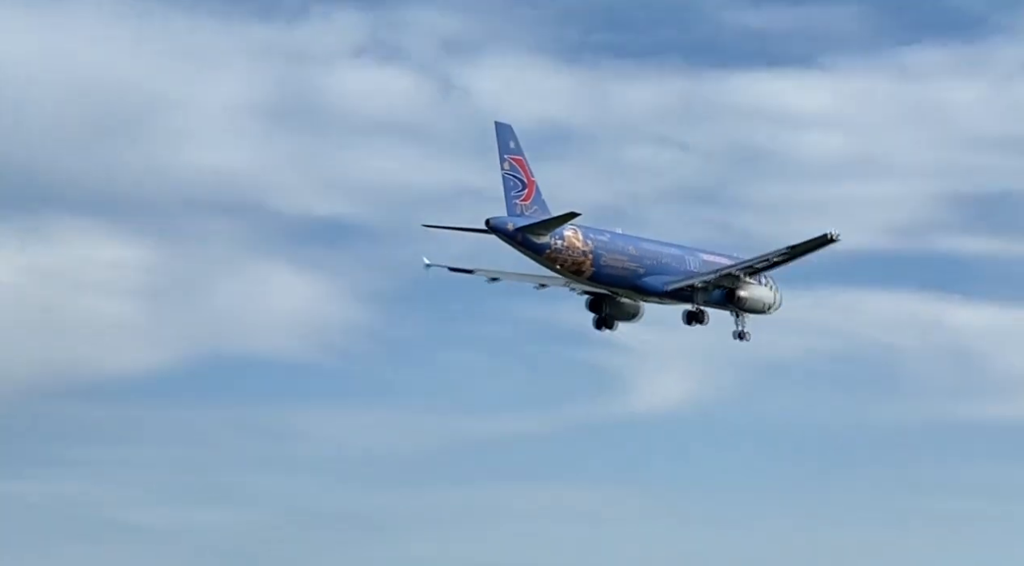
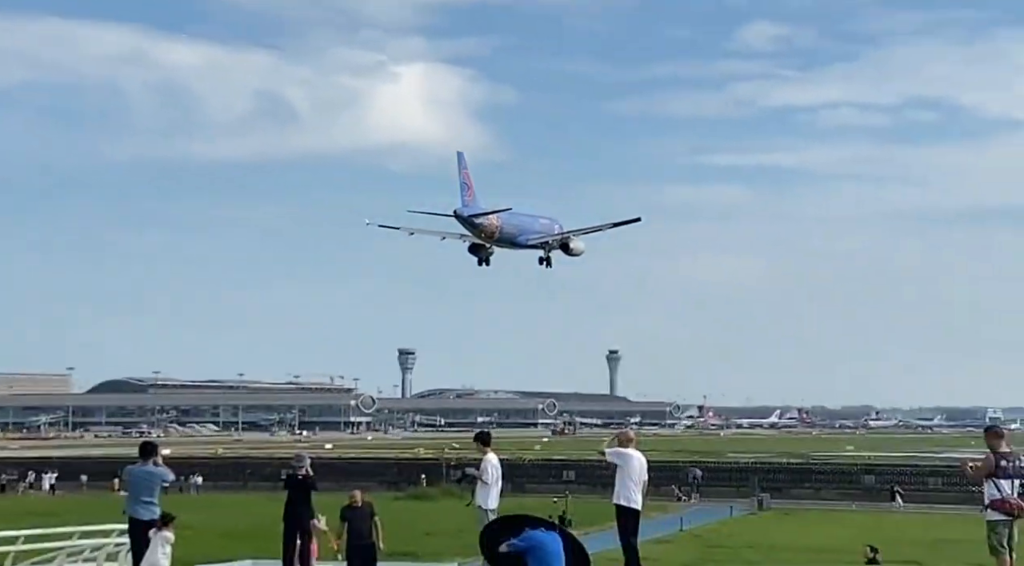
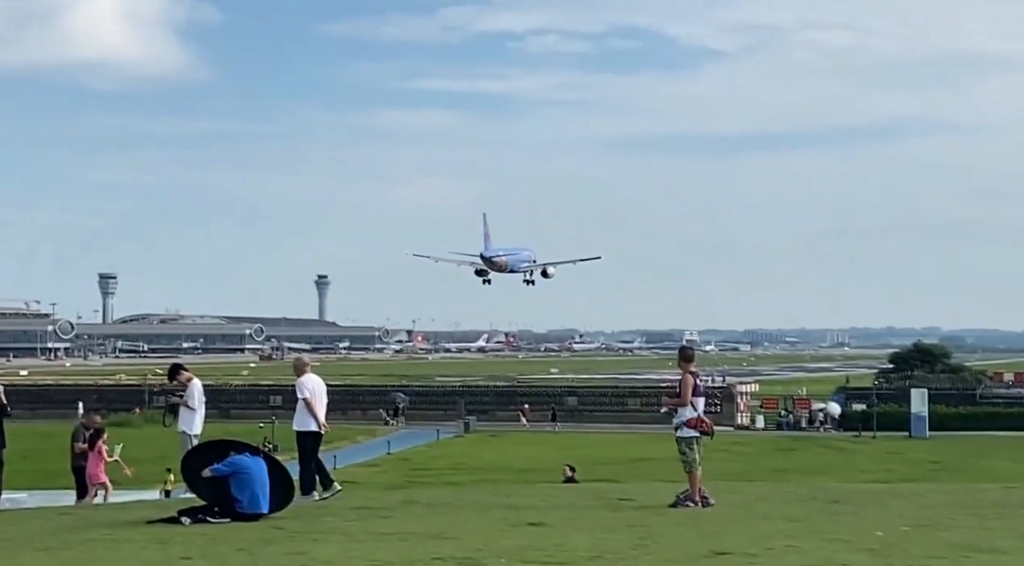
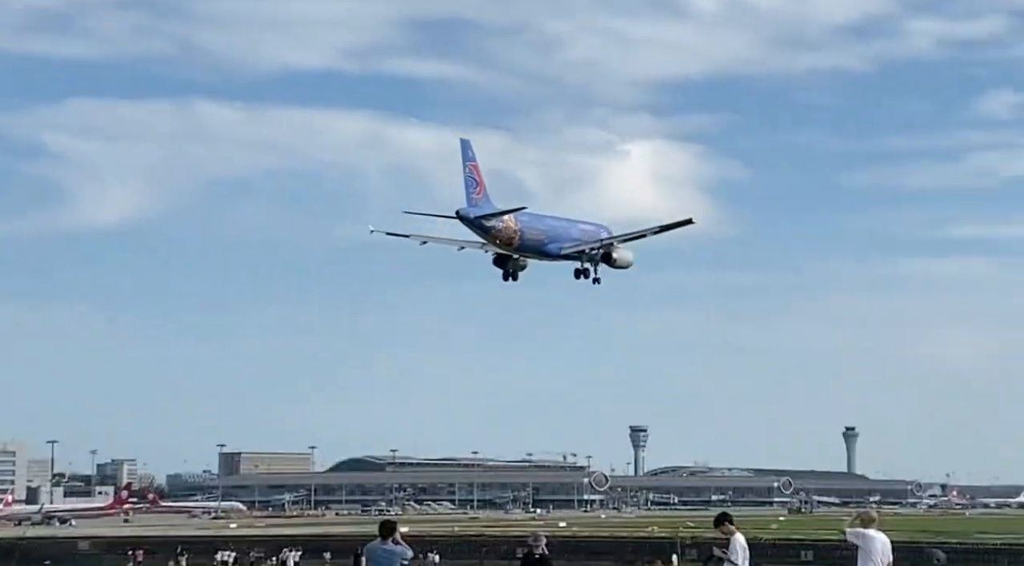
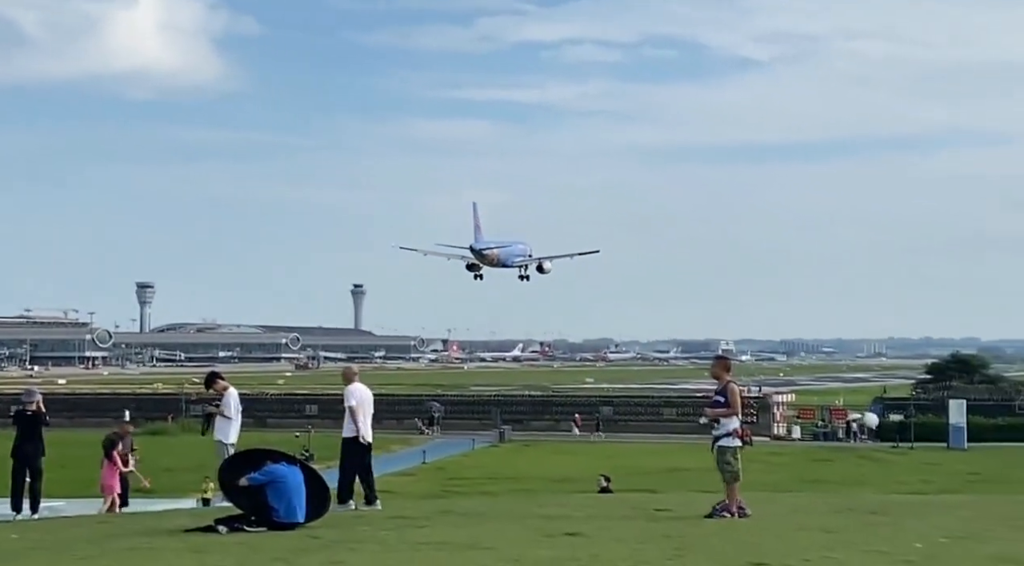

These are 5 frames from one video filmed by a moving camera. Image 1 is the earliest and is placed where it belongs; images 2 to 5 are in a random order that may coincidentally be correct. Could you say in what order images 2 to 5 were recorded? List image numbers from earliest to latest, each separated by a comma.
4, 2, 5, 3
